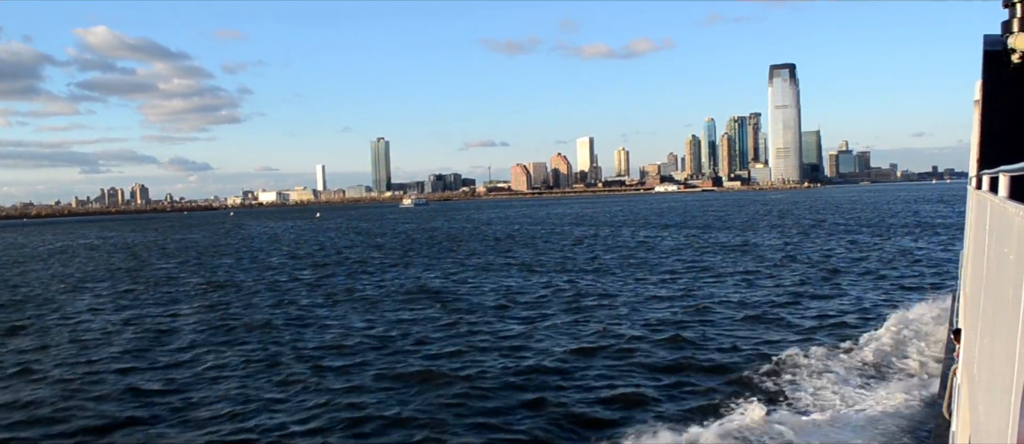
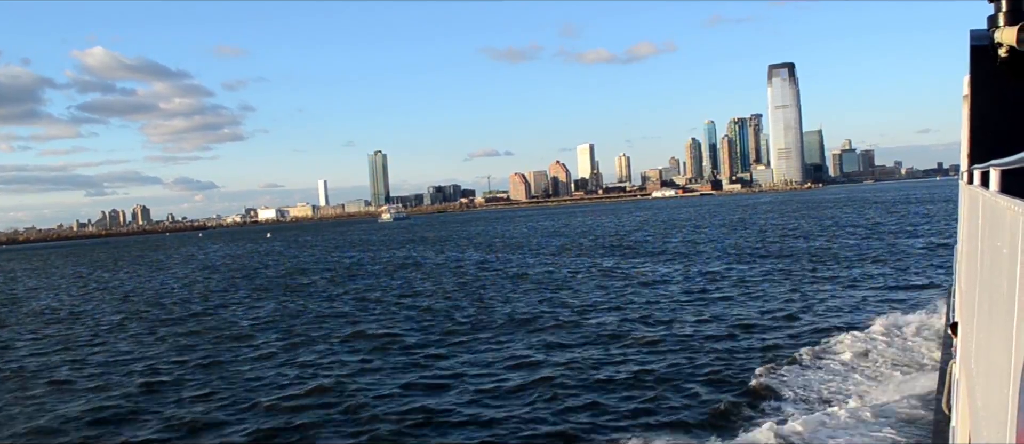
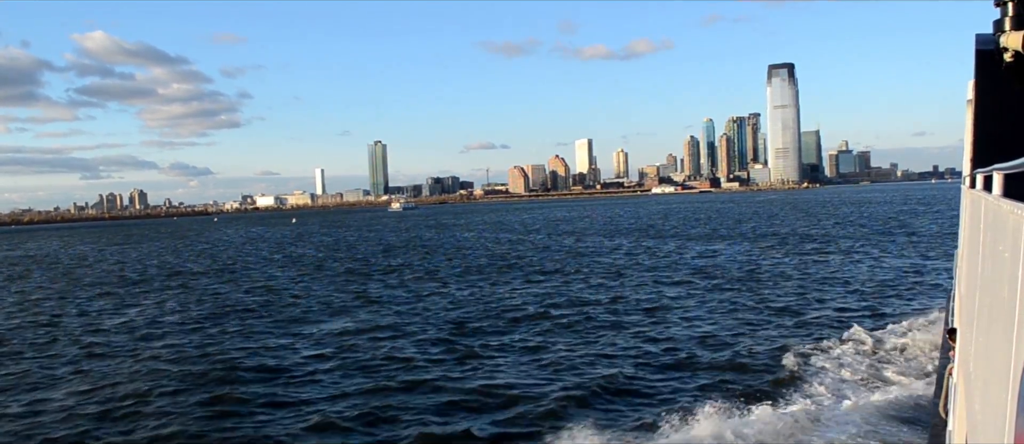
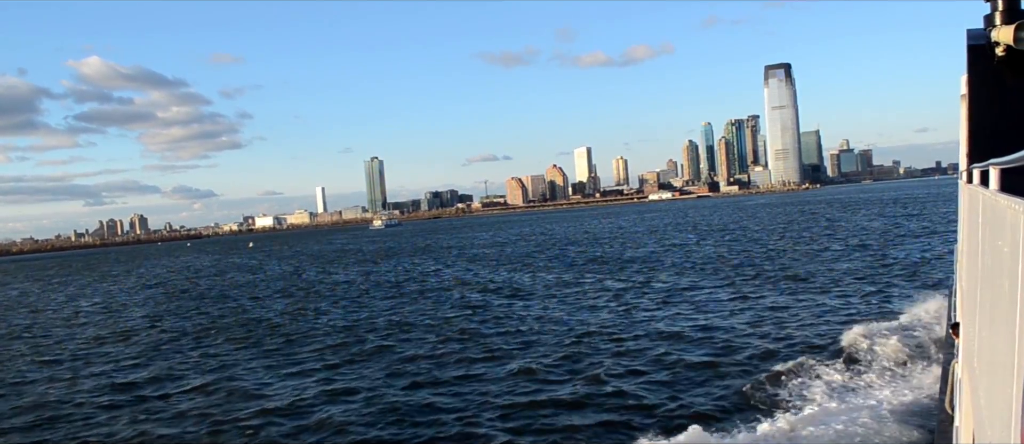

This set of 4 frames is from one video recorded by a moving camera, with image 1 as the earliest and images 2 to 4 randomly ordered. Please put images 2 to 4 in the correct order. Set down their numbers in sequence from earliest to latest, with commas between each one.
3, 2, 4
